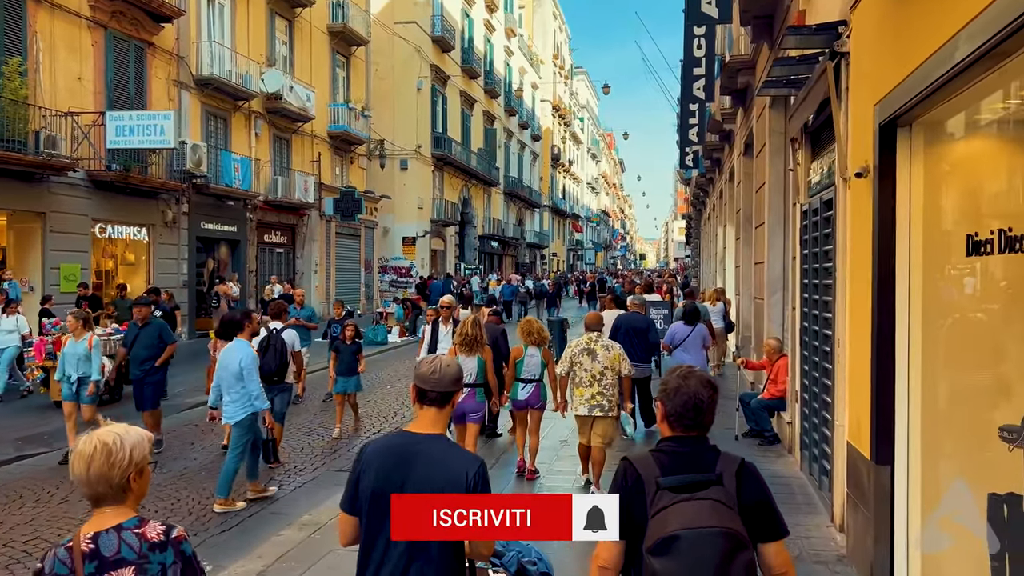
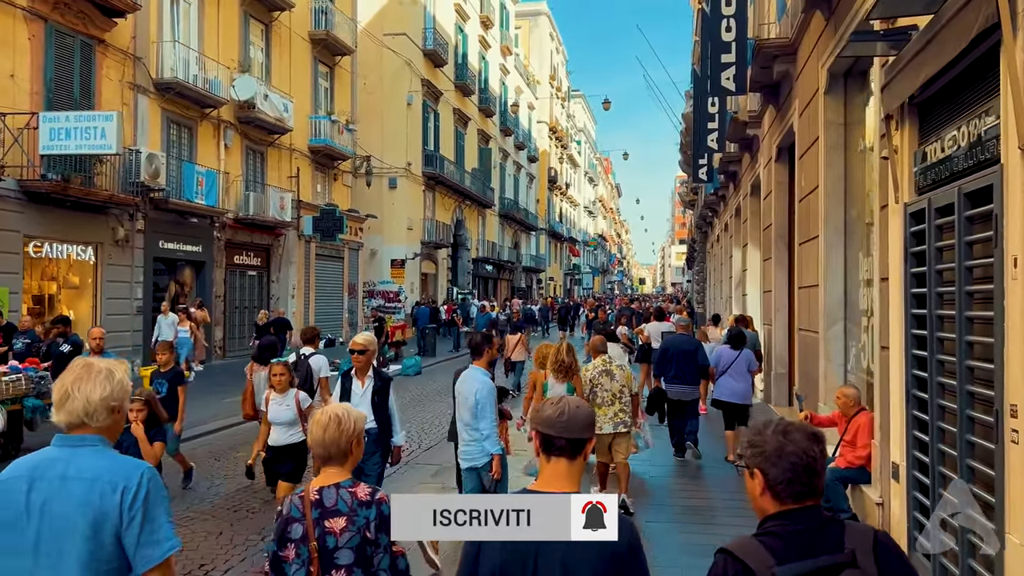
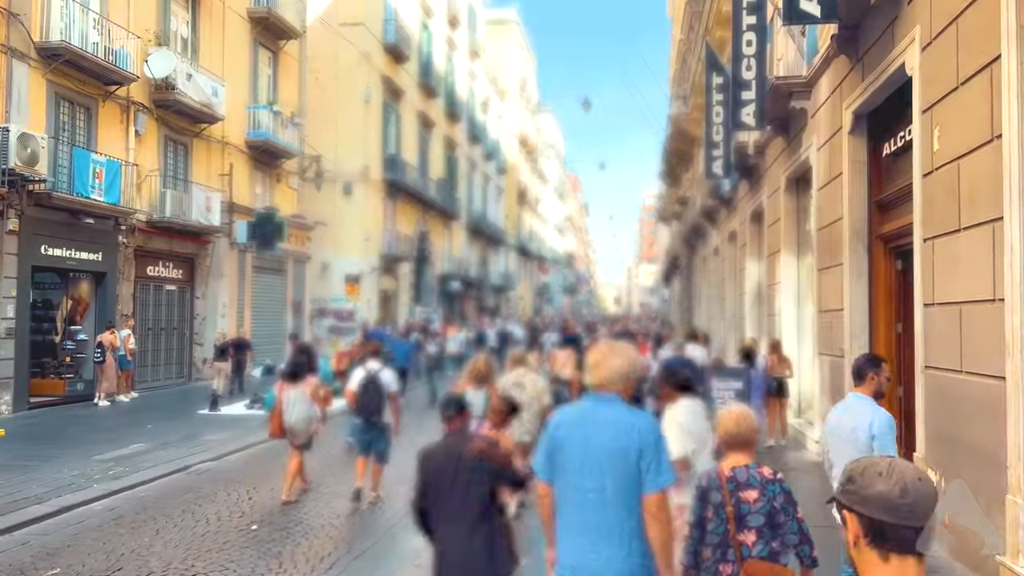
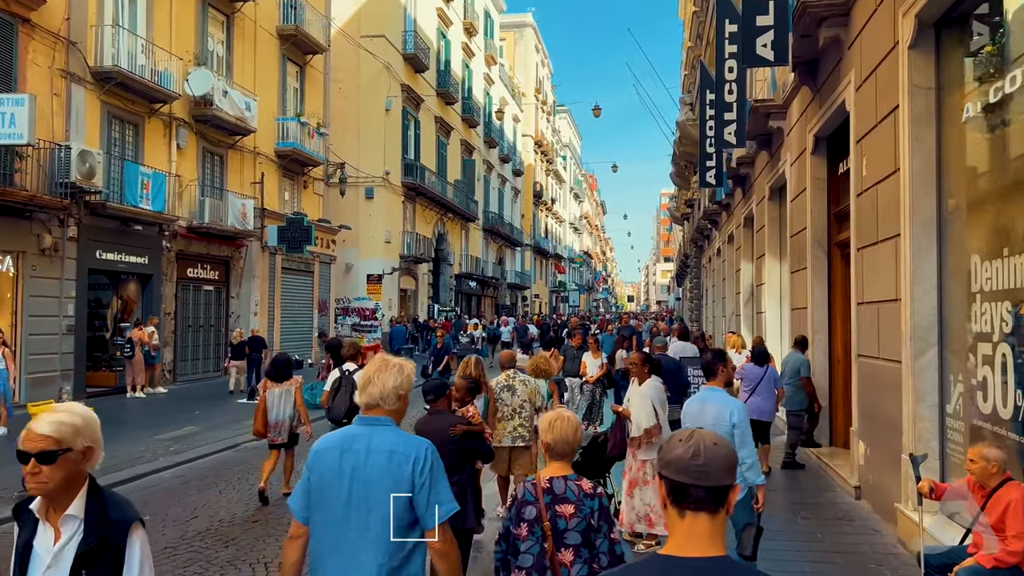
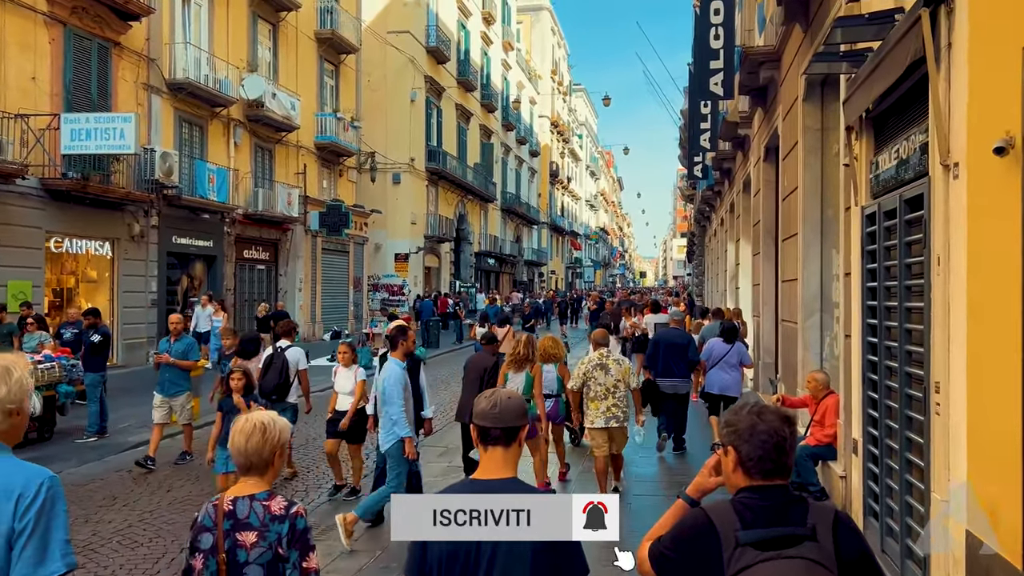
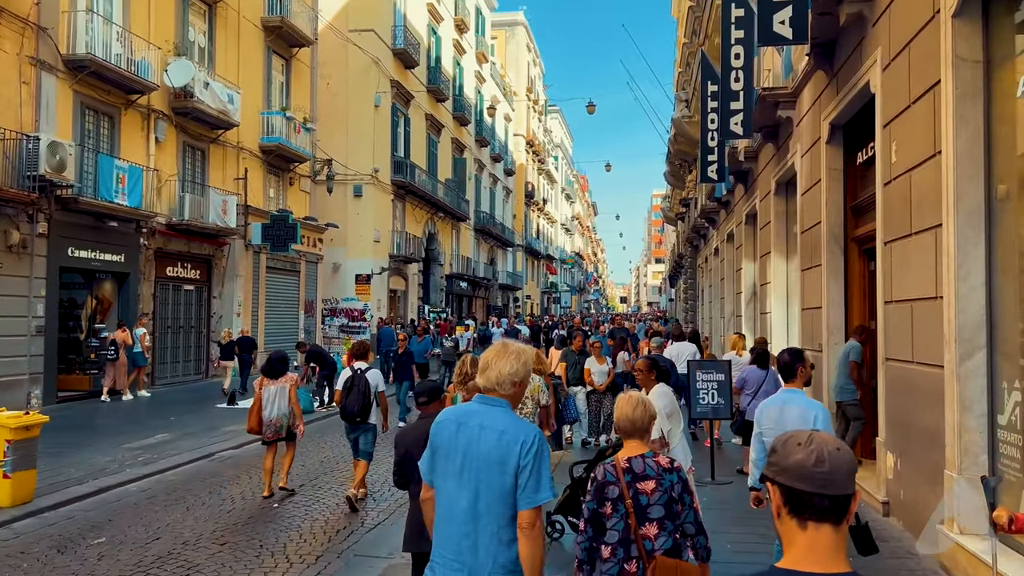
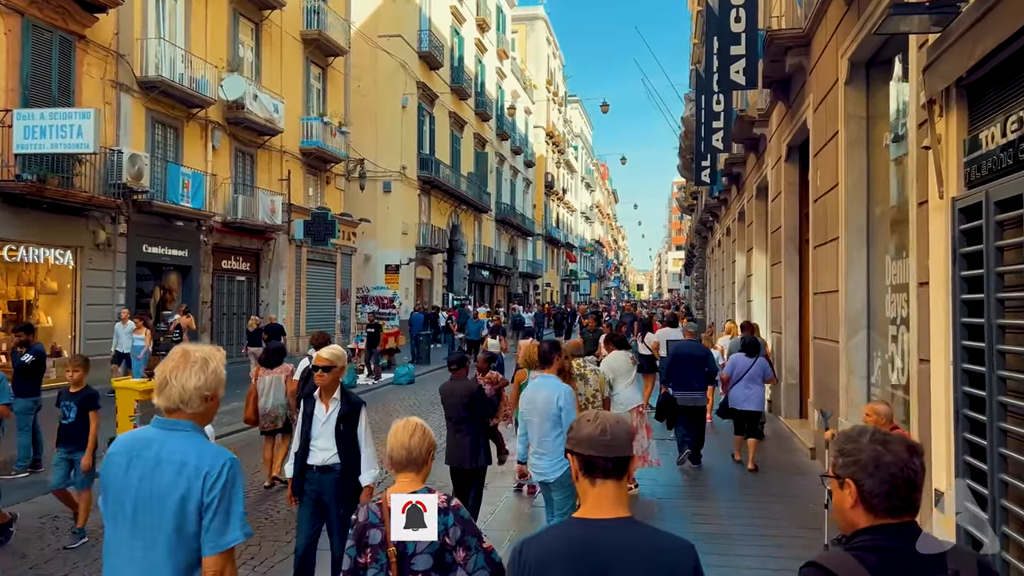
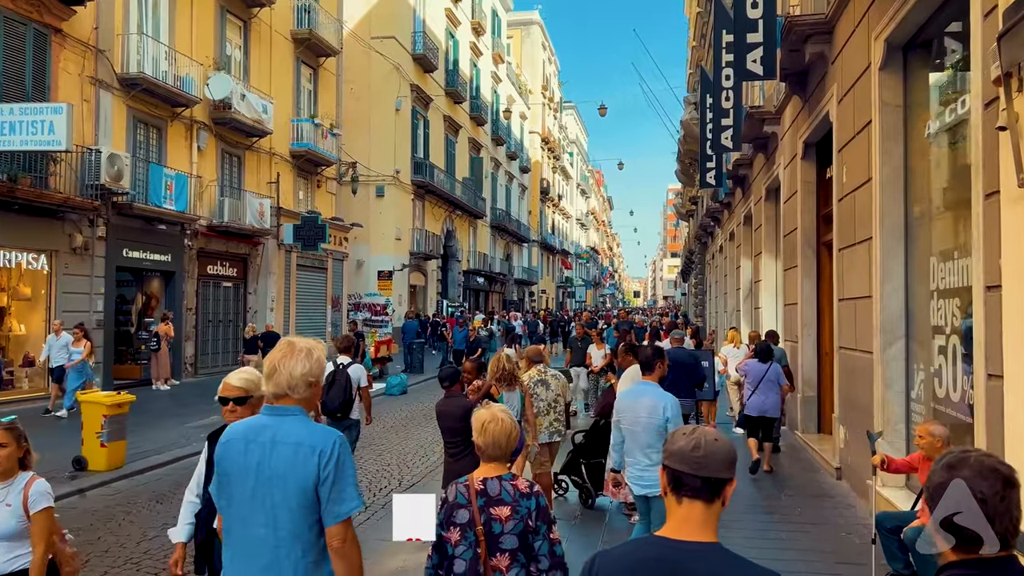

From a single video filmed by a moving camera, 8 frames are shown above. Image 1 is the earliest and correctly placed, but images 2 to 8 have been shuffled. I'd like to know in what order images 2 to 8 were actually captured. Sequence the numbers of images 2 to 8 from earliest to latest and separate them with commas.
5, 2, 7, 8, 4, 6, 3
